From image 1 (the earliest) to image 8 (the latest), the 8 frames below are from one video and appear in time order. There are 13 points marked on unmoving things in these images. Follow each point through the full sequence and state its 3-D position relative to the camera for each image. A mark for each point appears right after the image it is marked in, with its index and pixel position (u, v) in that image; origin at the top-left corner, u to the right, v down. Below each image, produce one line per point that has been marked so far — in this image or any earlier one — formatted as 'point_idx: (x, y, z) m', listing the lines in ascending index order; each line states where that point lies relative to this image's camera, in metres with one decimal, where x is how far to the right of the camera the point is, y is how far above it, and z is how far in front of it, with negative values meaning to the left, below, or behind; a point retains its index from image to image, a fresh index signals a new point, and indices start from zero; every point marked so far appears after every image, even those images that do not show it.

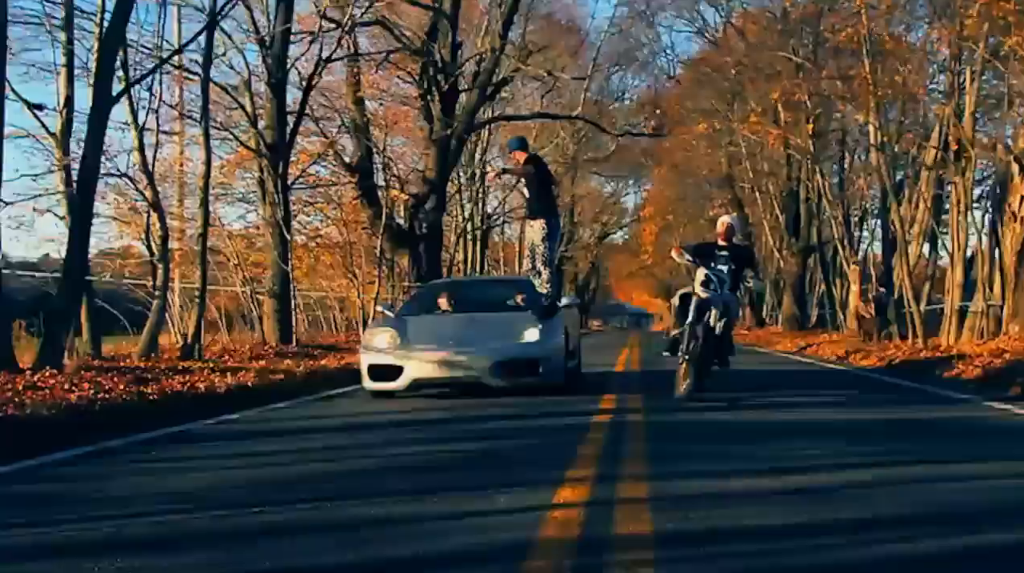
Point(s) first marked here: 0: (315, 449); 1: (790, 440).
0: (-1.4, -1.1, +9.2) m
1: (+2.0, -1.0, +9.4) m
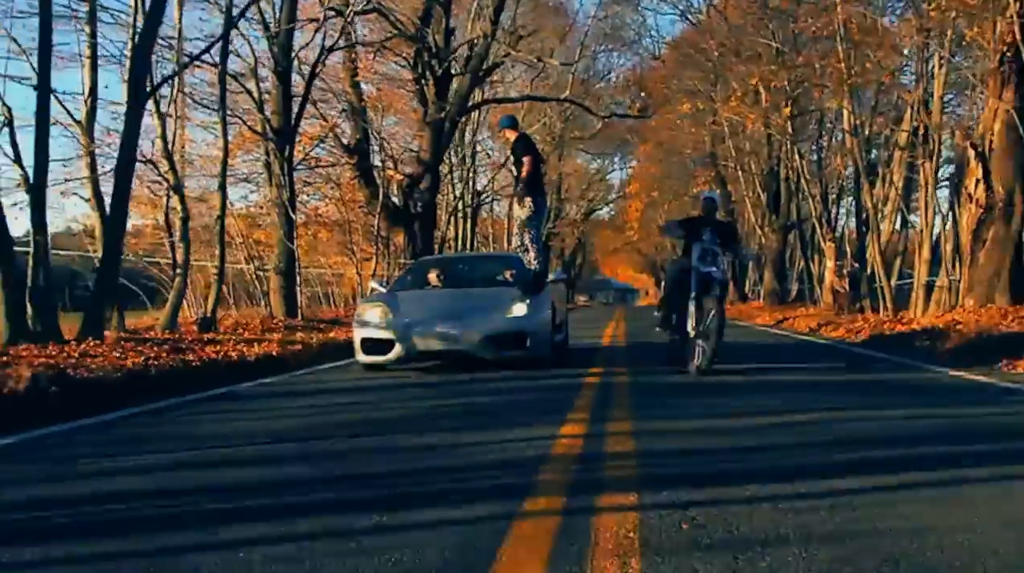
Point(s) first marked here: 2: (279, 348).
0: (-1.3, -0.9, +10.7) m
1: (+2.0, -0.9, +10.9) m
2: (-2.9, -0.8, +16.8) m
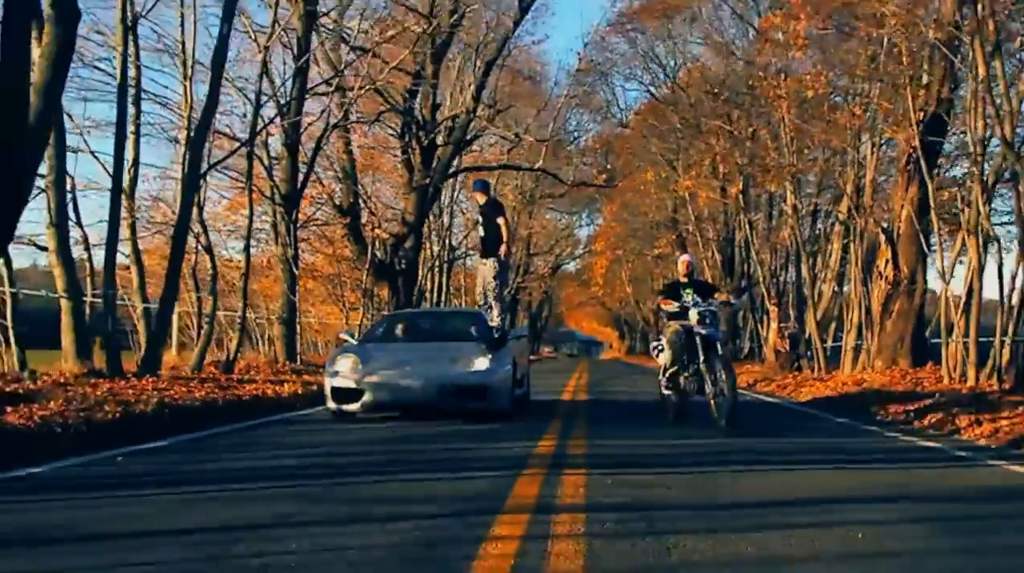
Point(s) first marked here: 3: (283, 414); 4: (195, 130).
0: (-1.5, -1.5, +14.2) m
1: (+1.8, -1.5, +14.4) m
2: (-3.2, -1.5, +20.2) m
3: (-2.6, -1.5, +15.6) m
4: (-4.5, +2.1, +19.3) m
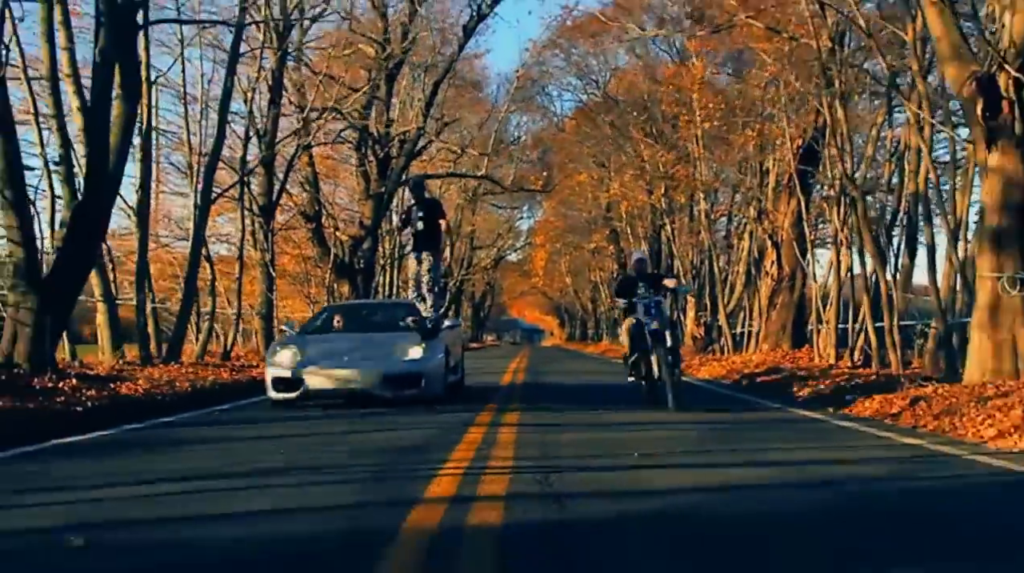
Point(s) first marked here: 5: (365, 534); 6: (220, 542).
0: (-2.1, -1.5, +18.9) m
1: (+1.2, -1.6, +19.3) m
2: (-4.1, -1.6, +24.9) m
3: (-3.2, -1.5, +20.3) m
4: (-5.4, +2.1, +23.9) m
5: (-0.7, -1.0, +6.1) m
6: (-1.4, -1.0, +6.1) m
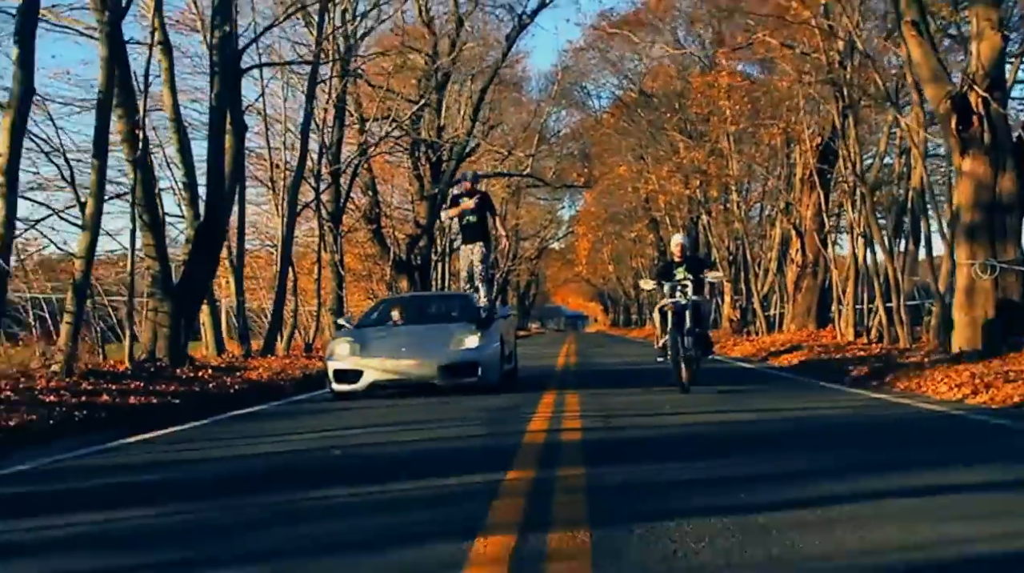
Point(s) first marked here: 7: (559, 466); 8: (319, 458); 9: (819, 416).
0: (-1.2, -1.5, +22.2) m
1: (+2.1, -1.5, +22.5) m
2: (-3.0, -1.5, +28.2) m
3: (-2.3, -1.5, +23.6) m
4: (-4.4, +2.0, +27.3) m
5: (-0.2, -1.1, +9.4) m
6: (-0.9, -1.1, +9.3) m
7: (+0.3, -1.0, +8.1) m
8: (-1.3, -1.1, +8.9) m
9: (+2.6, -1.1, +11.4) m
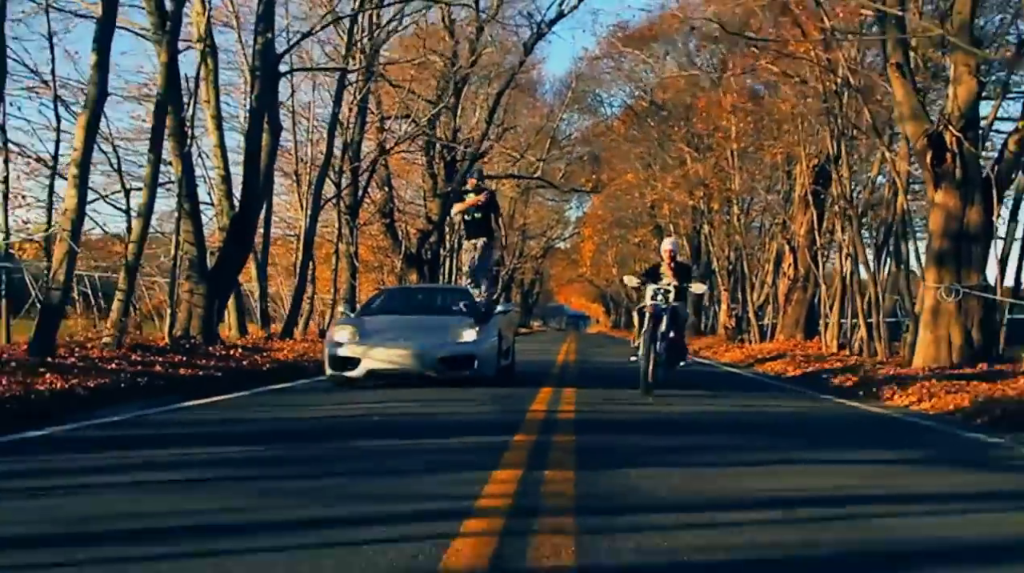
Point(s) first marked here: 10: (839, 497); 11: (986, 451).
0: (-1.1, -1.5, +24.0) m
1: (+2.2, -1.6, +24.3) m
2: (-2.9, -1.4, +30.0) m
3: (-2.2, -1.4, +25.4) m
4: (-4.2, +2.3, +29.1) m
5: (-0.1, -1.1, +11.2) m
6: (-0.9, -1.1, +11.1) m
7: (+0.3, -1.0, +9.8) m
8: (-1.2, -1.1, +10.7) m
9: (+2.6, -1.2, +13.2) m
10: (+1.6, -1.0, +6.9) m
11: (+3.1, -1.1, +9.1) m
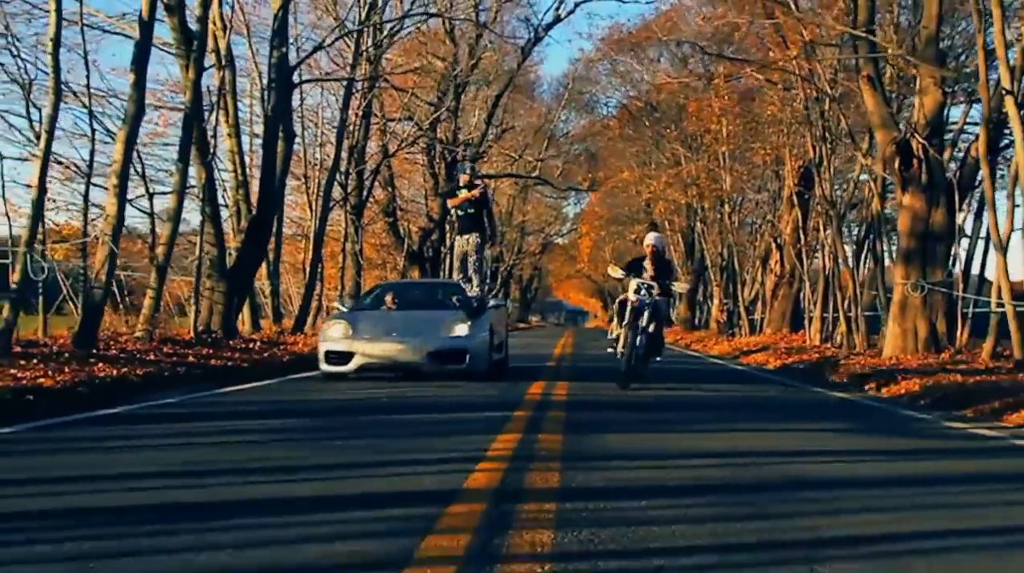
0: (-1.2, -1.4, +25.6) m
1: (+2.2, -1.5, +25.9) m
2: (-2.9, -1.3, +31.6) m
3: (-2.3, -1.4, +27.0) m
4: (-4.2, +2.3, +30.6) m
5: (-0.1, -1.1, +12.8) m
6: (-0.9, -1.1, +12.7) m
7: (+0.3, -1.0, +11.4) m
8: (-1.2, -1.1, +12.3) m
9: (+2.6, -1.2, +14.8) m
10: (+1.6, -1.0, +8.5) m
11: (+3.1, -1.1, +10.7) m
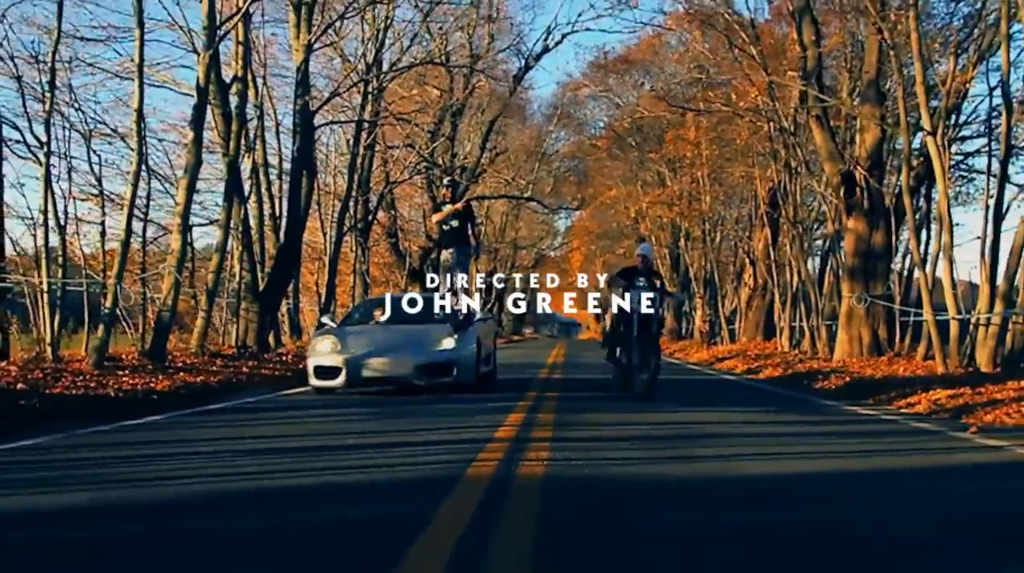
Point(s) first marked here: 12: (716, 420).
0: (-1.2, -1.8, +28.9) m
1: (+2.1, -1.8, +29.2) m
2: (-3.0, -1.7, +34.9) m
3: (-2.3, -1.8, +30.2) m
4: (-4.3, +1.9, +33.9) m
5: (-0.1, -1.3, +16.0) m
6: (-0.8, -1.3, +16.0) m
7: (+0.3, -1.3, +14.7) m
8: (-1.2, -1.3, +15.6) m
9: (+2.6, -1.4, +18.1) m
10: (+1.7, -1.2, +11.8) m
11: (+3.2, -1.2, +14.0) m
12: (+1.8, -1.2, +12.0) m
